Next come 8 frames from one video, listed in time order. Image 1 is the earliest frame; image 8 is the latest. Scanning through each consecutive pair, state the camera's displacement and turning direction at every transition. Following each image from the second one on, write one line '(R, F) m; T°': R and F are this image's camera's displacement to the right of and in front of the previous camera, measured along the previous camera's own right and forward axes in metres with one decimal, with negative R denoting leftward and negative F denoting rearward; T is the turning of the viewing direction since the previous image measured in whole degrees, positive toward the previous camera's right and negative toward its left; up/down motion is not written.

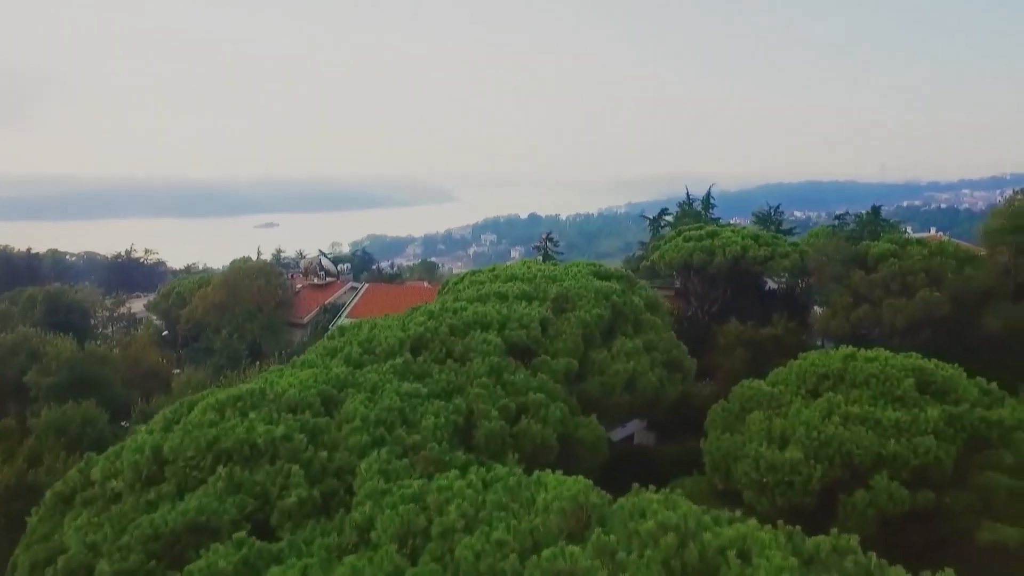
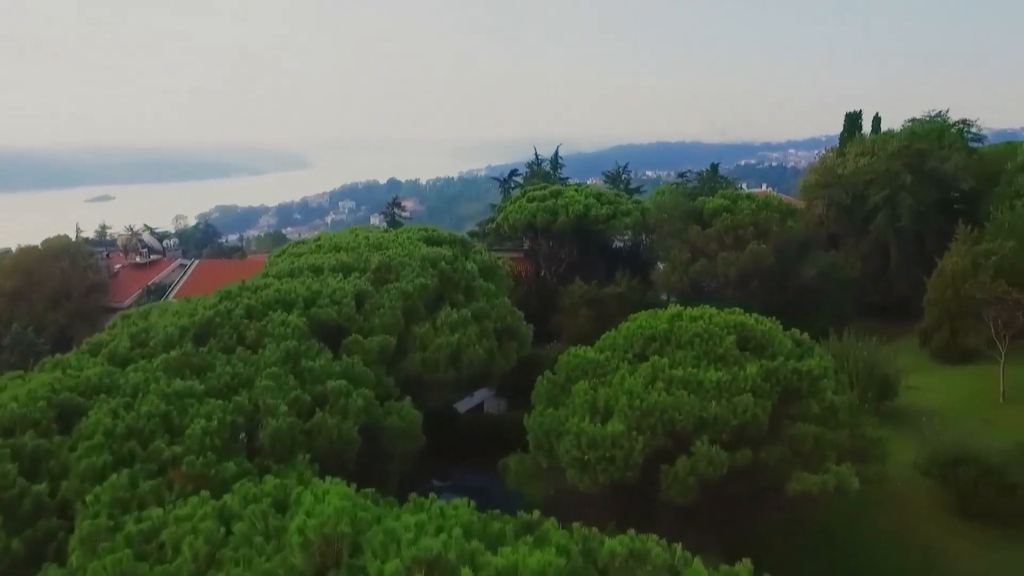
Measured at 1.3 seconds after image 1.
(+1.1, +1.3) m; +10°
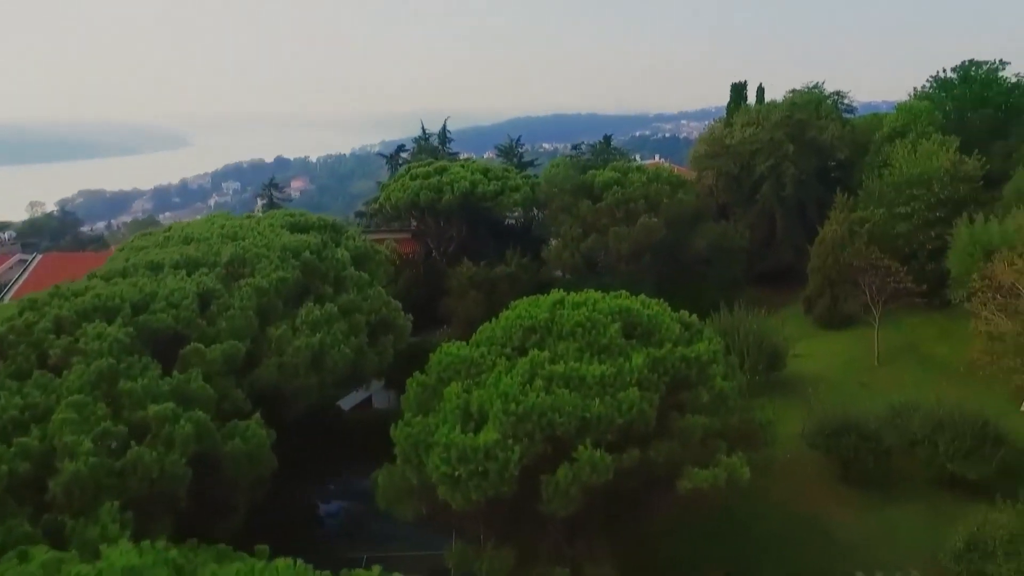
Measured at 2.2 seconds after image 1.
(+0.7, +1.4) m; +7°
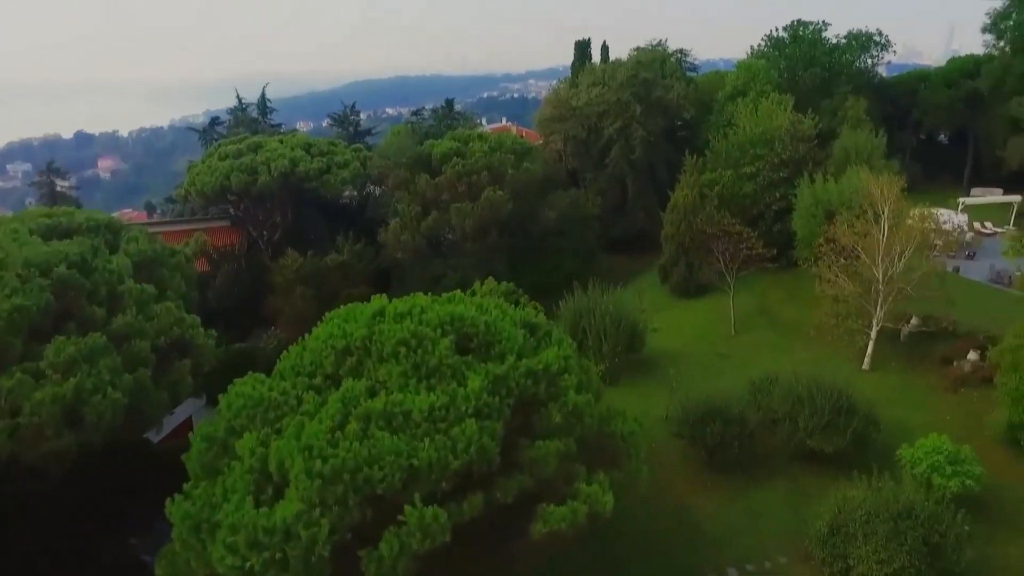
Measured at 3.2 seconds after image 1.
(+1.0, +2.6) m; +10°
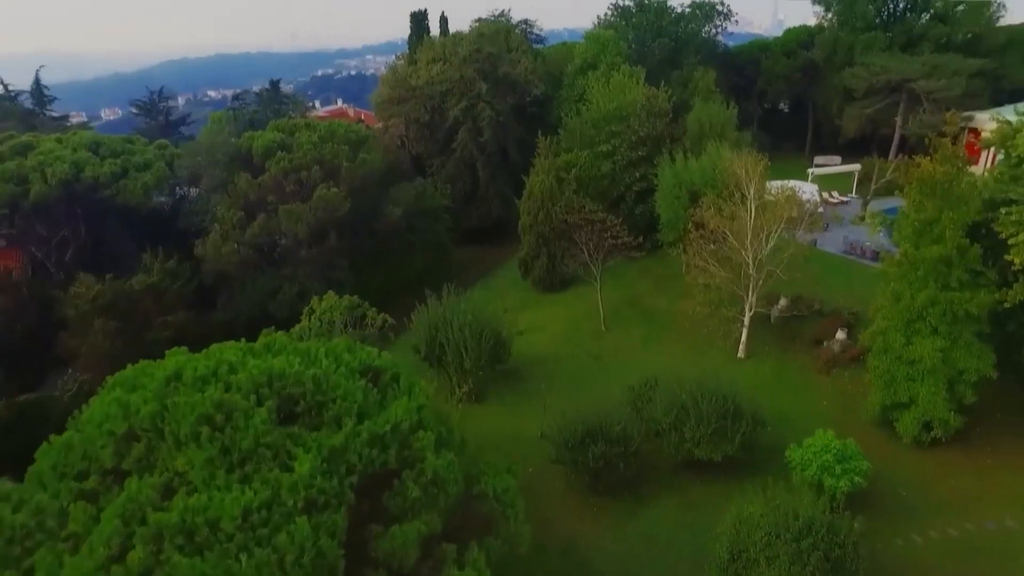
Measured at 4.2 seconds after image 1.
(+0.4, +2.6) m; +10°
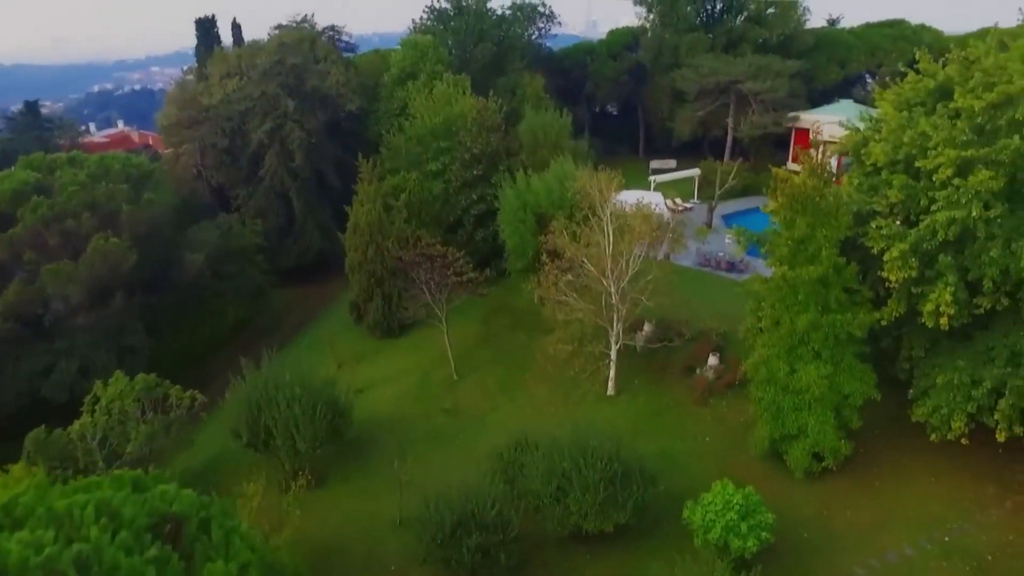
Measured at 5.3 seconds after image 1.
(-0.1, +2.7) m; +13°
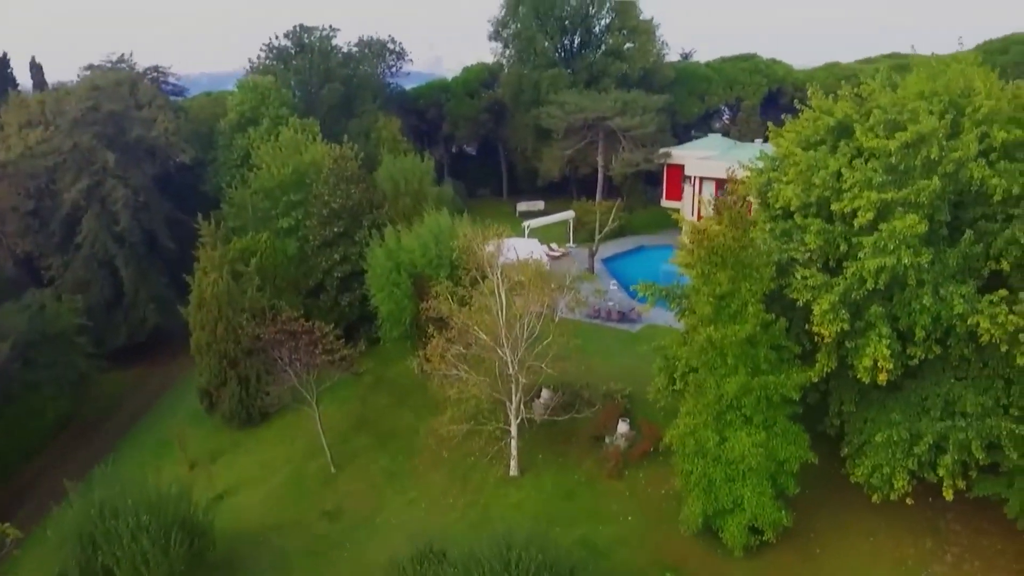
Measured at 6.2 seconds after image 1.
(-0.6, +2.1) m; +11°
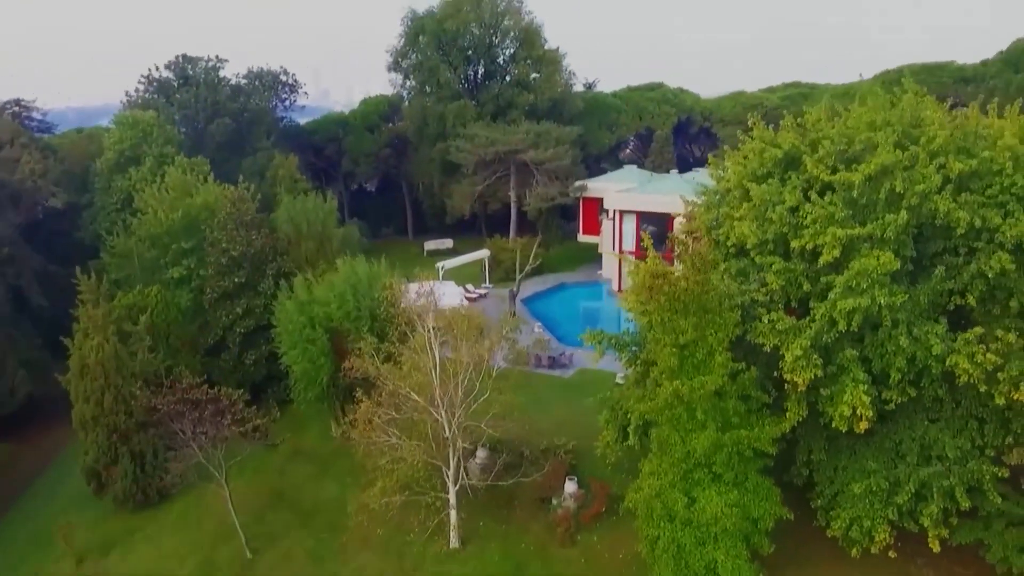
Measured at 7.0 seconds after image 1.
(-0.7, +1.5) m; +8°
